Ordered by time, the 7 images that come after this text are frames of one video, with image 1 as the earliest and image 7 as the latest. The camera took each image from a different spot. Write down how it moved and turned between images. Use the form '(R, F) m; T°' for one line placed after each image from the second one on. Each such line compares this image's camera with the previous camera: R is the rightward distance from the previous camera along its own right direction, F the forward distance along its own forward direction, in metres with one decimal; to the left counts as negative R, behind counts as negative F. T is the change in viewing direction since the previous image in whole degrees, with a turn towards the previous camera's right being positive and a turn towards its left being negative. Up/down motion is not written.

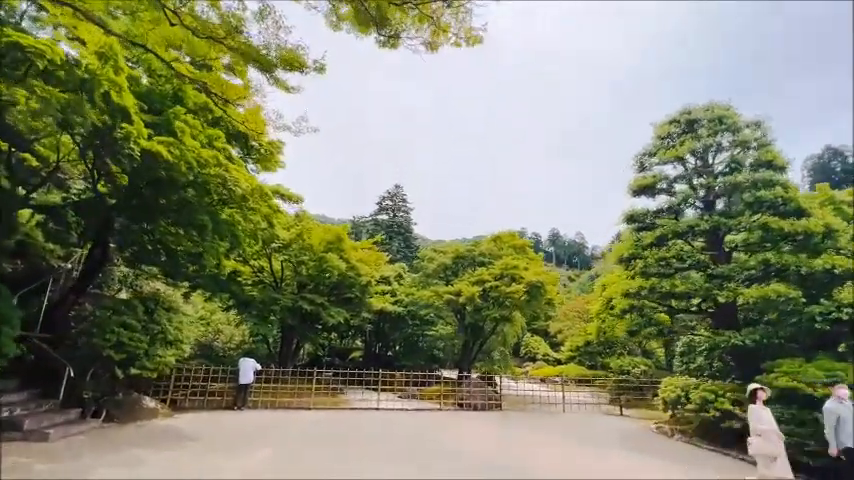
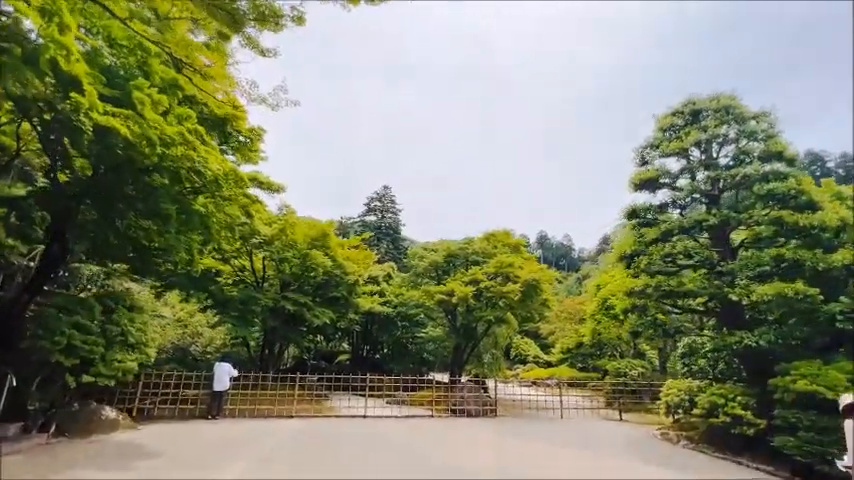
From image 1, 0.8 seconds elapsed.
(-0.1, +0.7) m; +1°
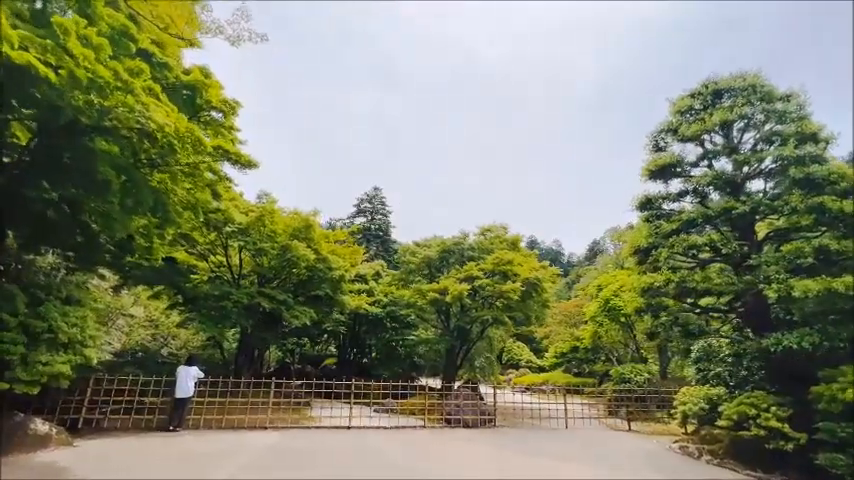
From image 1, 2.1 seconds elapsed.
(-0.1, +1.1) m; +1°
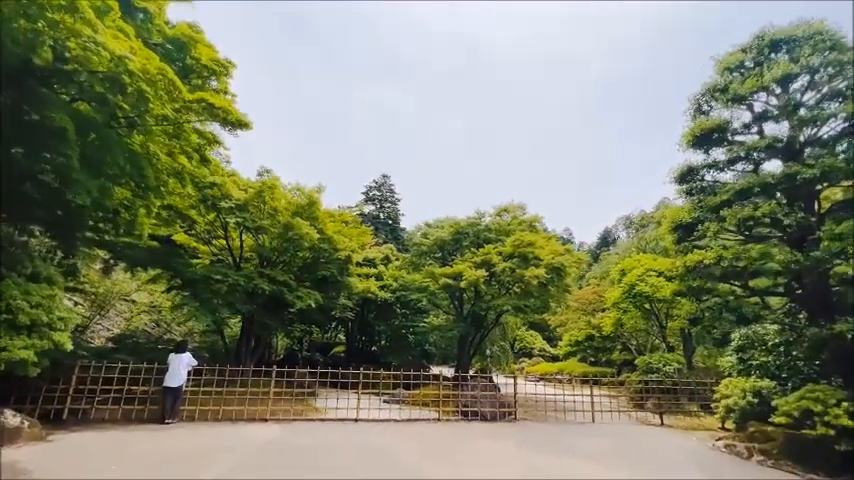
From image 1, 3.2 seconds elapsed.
(-0.1, +0.9) m; -1°
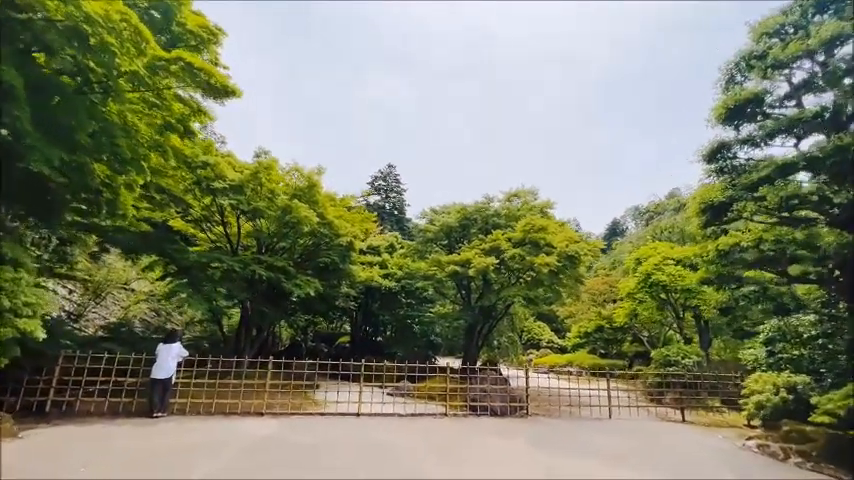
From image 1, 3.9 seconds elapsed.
(0.0, +0.6) m; -1°
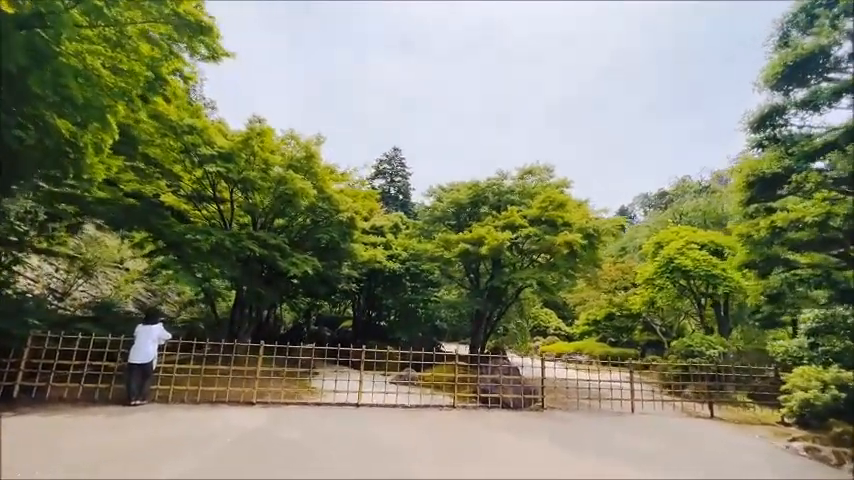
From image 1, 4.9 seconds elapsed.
(-0.1, +0.8) m; -1°
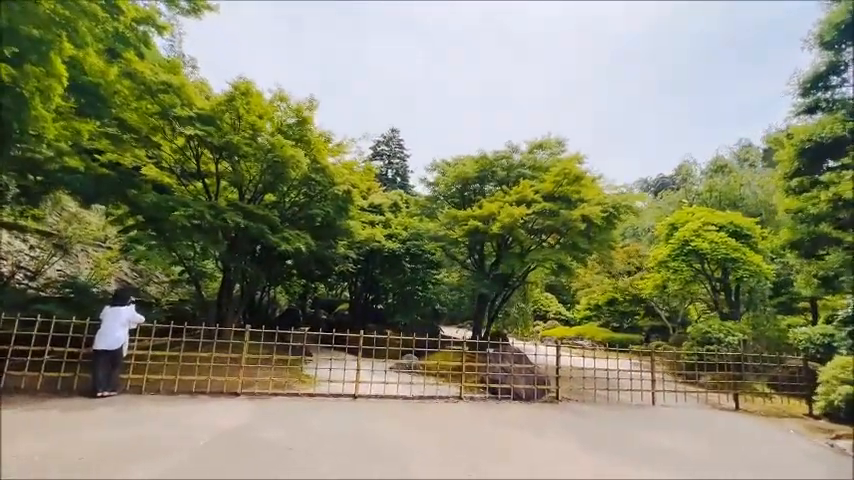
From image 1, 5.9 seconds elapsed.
(-0.1, +0.8) m; 0°
